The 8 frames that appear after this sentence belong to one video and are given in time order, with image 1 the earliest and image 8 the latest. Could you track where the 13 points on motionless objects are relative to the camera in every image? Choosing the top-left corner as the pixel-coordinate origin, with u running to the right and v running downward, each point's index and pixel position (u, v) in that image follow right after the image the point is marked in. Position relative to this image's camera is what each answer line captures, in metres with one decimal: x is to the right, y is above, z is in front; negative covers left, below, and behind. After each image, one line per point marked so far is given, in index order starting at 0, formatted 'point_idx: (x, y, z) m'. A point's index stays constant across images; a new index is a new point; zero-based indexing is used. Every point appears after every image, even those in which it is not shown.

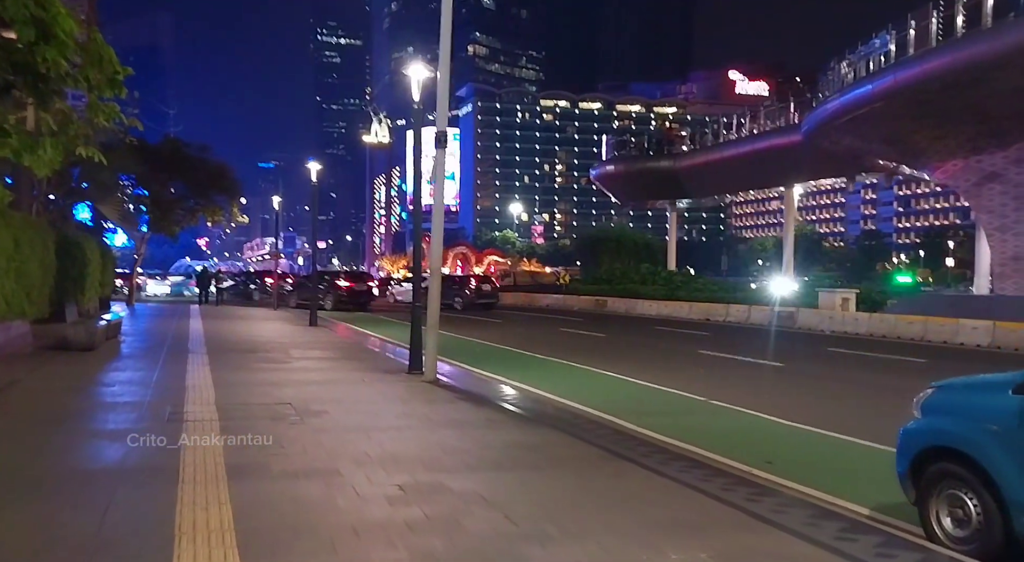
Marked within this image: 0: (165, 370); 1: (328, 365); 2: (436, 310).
0: (-5.6, -1.5, +14.2) m
1: (-3.2, -1.5, +15.2) m
2: (-1.2, -0.5, +13.1) m
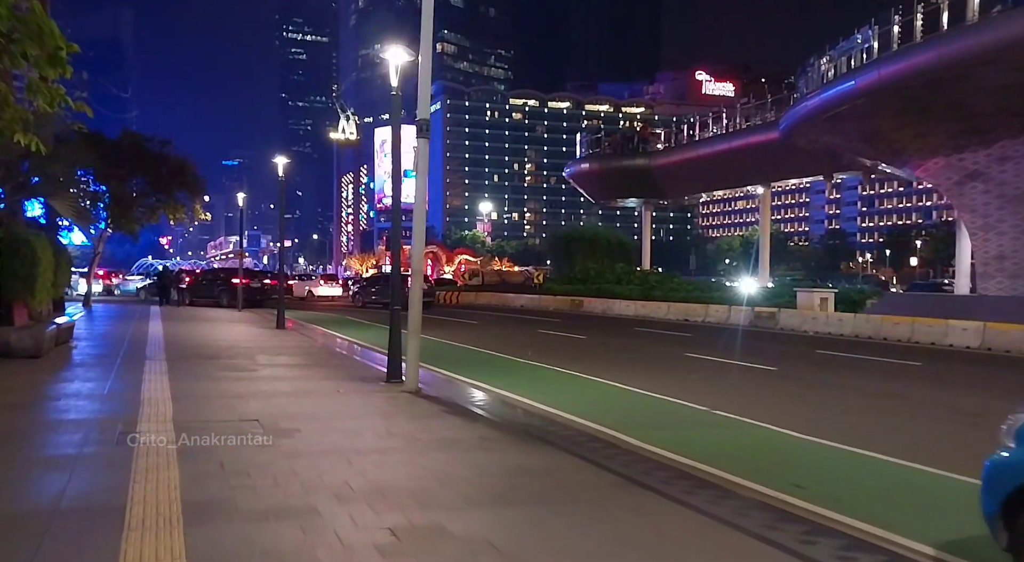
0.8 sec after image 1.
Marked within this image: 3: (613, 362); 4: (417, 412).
0: (-5.9, -1.5, +13.0) m
1: (-3.5, -1.5, +14.1) m
2: (-1.4, -0.5, +12.1) m
3: (+2.3, -1.8, +19.8) m
4: (-1.1, -1.5, +10.1) m
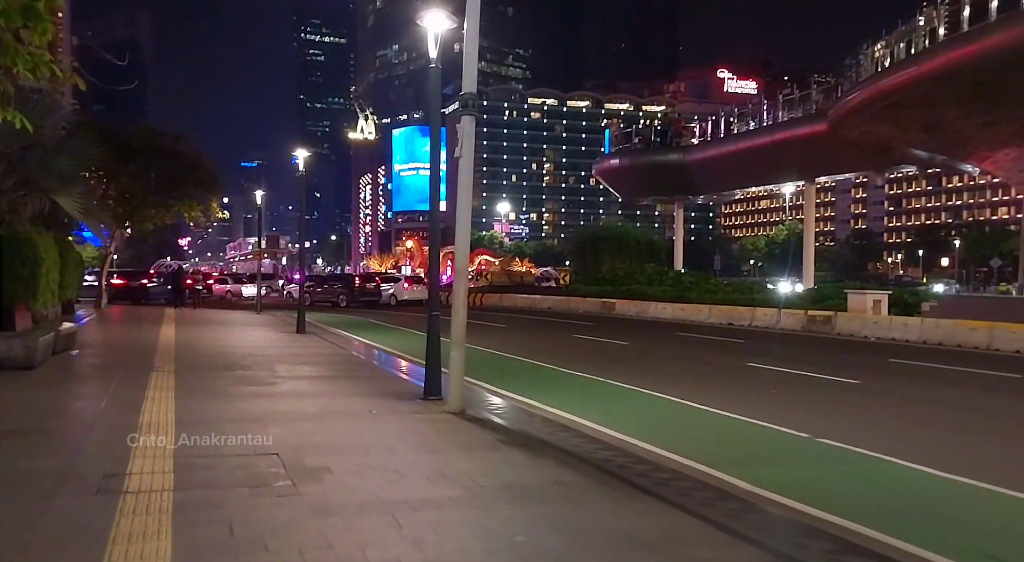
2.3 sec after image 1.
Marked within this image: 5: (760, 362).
0: (-5.1, -1.5, +11.3) m
1: (-2.7, -1.5, +12.4) m
2: (-0.6, -0.5, +10.3) m
3: (+3.2, -1.9, +17.9) m
4: (-0.4, -1.6, +8.3) m
5: (+5.6, -1.8, +19.5) m
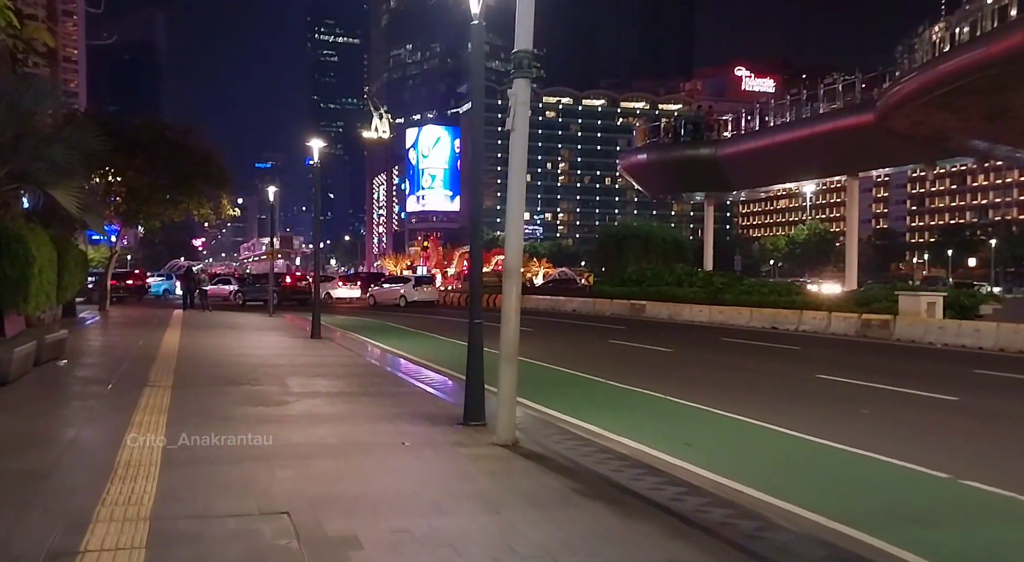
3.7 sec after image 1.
0: (-4.5, -1.5, +9.5) m
1: (-2.0, -1.6, +10.5) m
2: (0.0, -0.5, +8.4) m
3: (+3.9, -1.9, +16.0) m
4: (+0.2, -1.6, +6.4) m
5: (+6.3, -1.8, +17.5) m
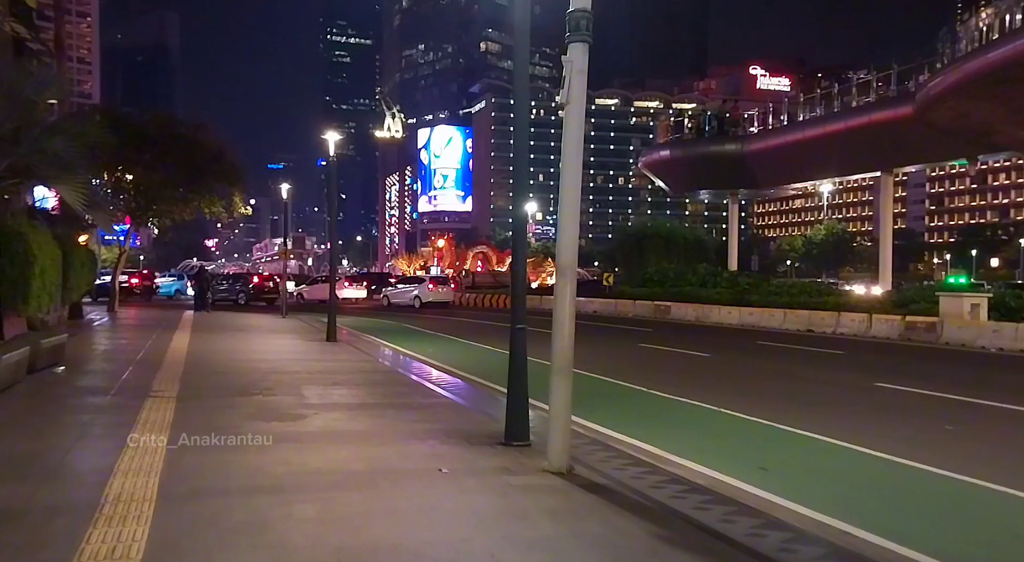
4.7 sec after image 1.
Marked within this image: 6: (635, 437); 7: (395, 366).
0: (-4.0, -1.5, +8.3) m
1: (-1.5, -1.6, +9.3) m
2: (+0.5, -0.5, +7.2) m
3: (+4.5, -1.9, +14.7) m
4: (+0.6, -1.6, +5.2) m
5: (+6.9, -1.8, +16.2) m
6: (+1.4, -1.8, +9.9) m
7: (-2.6, -1.9, +19.3) m
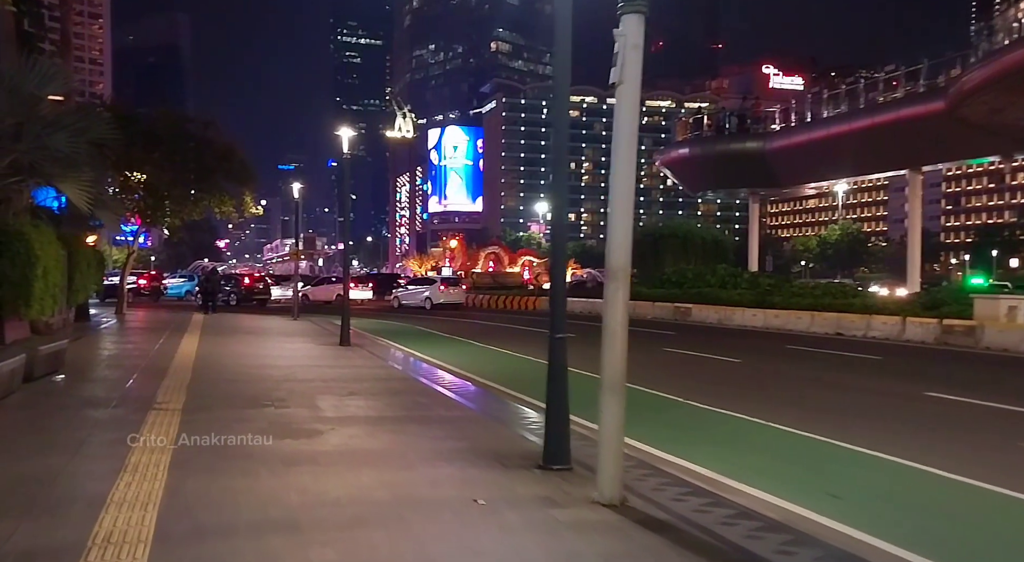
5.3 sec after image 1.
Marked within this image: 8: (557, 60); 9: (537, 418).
0: (-3.7, -1.6, +7.5) m
1: (-1.2, -1.6, +8.5) m
2: (+0.8, -0.6, +6.3) m
3: (+4.9, -1.9, +13.8) m
4: (+0.9, -1.6, +4.3) m
5: (+7.3, -1.9, +15.3) m
6: (+1.8, -1.8, +9.1) m
7: (-2.1, -1.9, +18.5) m
8: (+0.4, +2.0, +7.7) m
9: (+0.3, -1.7, +10.9) m
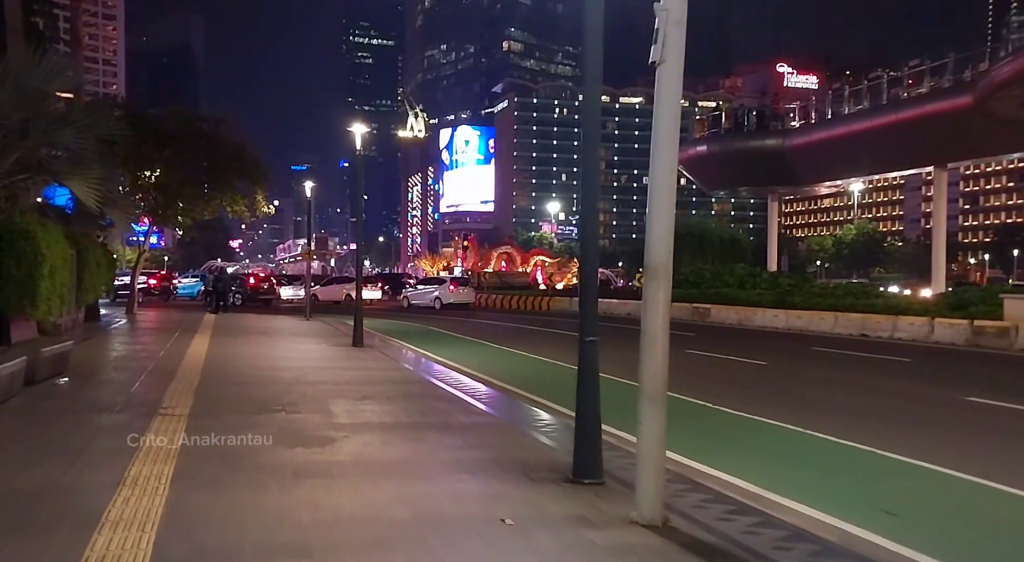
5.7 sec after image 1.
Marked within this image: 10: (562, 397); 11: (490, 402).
0: (-3.4, -1.6, +7.0) m
1: (-1.0, -1.6, +7.9) m
2: (+1.0, -0.5, +5.8) m
3: (+5.2, -1.9, +13.2) m
4: (+1.1, -1.6, +3.8) m
5: (+7.7, -1.9, +14.6) m
6: (+2.0, -1.8, +8.5) m
7: (-1.7, -1.9, +18.0) m
8: (+0.6, +2.0, +7.2) m
9: (+0.6, -1.7, +10.3) m
10: (+0.8, -2.0, +15.2) m
11: (-0.4, -1.9, +13.8) m
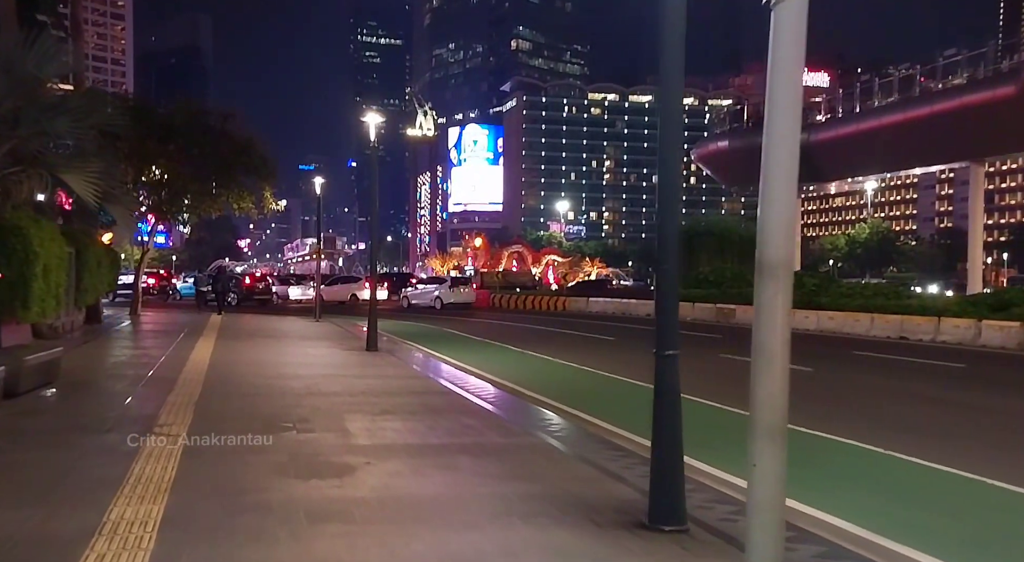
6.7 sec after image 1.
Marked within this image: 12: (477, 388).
0: (-3.0, -1.6, +5.8) m
1: (-0.5, -1.6, +6.7) m
2: (+1.4, -0.6, +4.5) m
3: (+5.7, -1.9, +11.9) m
4: (+1.5, -1.6, +2.5) m
5: (+8.1, -1.9, +13.3) m
6: (+2.4, -1.8, +7.2) m
7: (-1.2, -1.9, +16.8) m
8: (+1.0, +2.0, +5.9) m
9: (+1.1, -1.7, +9.1) m
10: (+1.3, -2.0, +13.9) m
11: (+0.1, -1.9, +12.6) m
12: (-0.4, -1.9, +15.0) m
